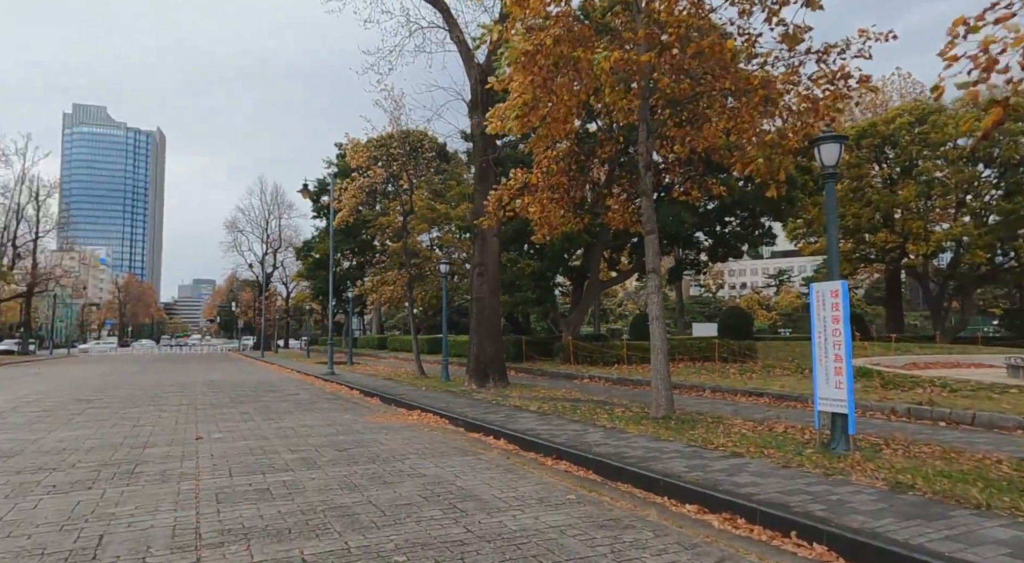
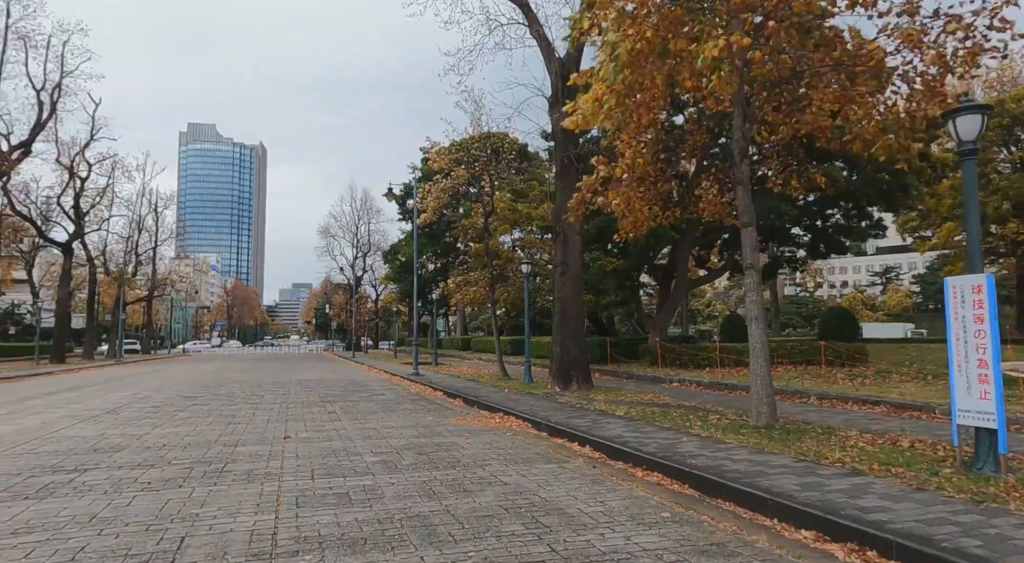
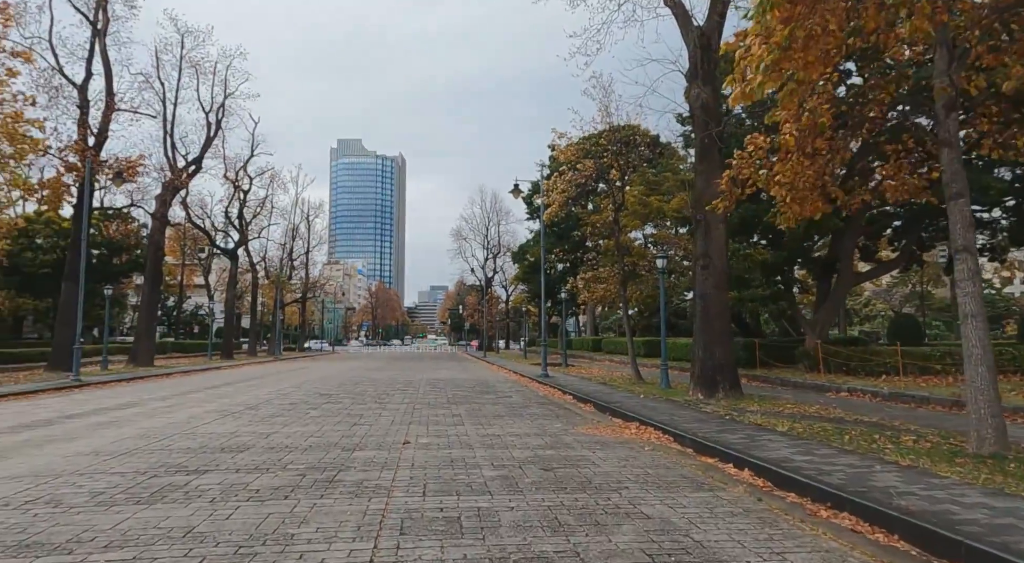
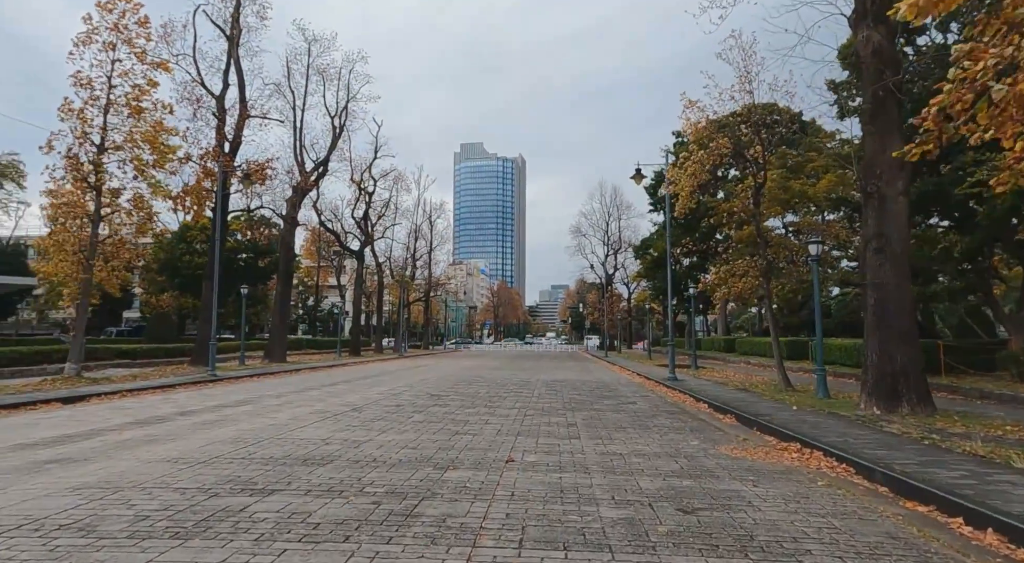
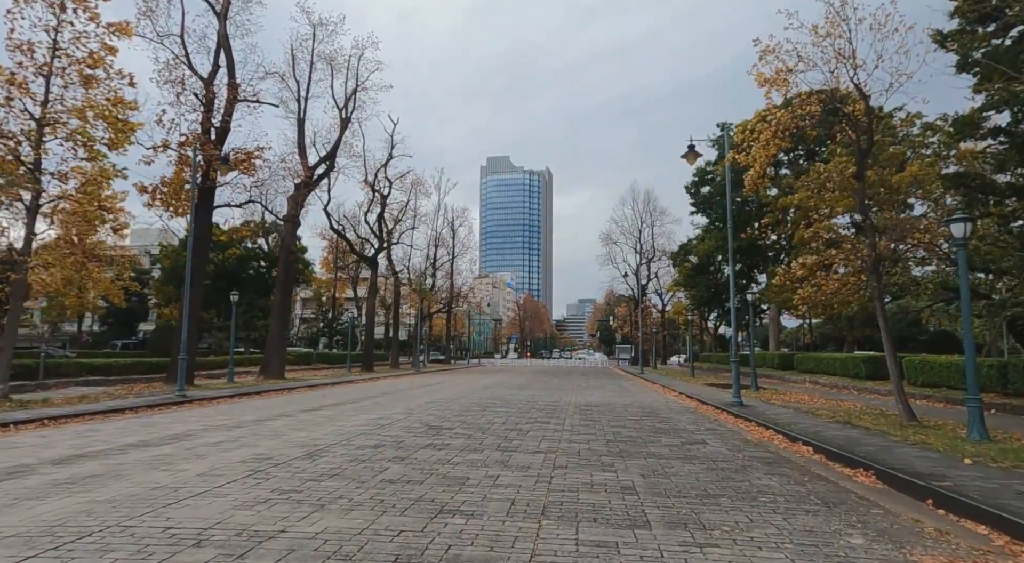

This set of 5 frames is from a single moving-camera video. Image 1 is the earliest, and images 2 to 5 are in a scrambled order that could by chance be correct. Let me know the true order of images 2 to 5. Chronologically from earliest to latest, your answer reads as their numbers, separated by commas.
2, 3, 4, 5
